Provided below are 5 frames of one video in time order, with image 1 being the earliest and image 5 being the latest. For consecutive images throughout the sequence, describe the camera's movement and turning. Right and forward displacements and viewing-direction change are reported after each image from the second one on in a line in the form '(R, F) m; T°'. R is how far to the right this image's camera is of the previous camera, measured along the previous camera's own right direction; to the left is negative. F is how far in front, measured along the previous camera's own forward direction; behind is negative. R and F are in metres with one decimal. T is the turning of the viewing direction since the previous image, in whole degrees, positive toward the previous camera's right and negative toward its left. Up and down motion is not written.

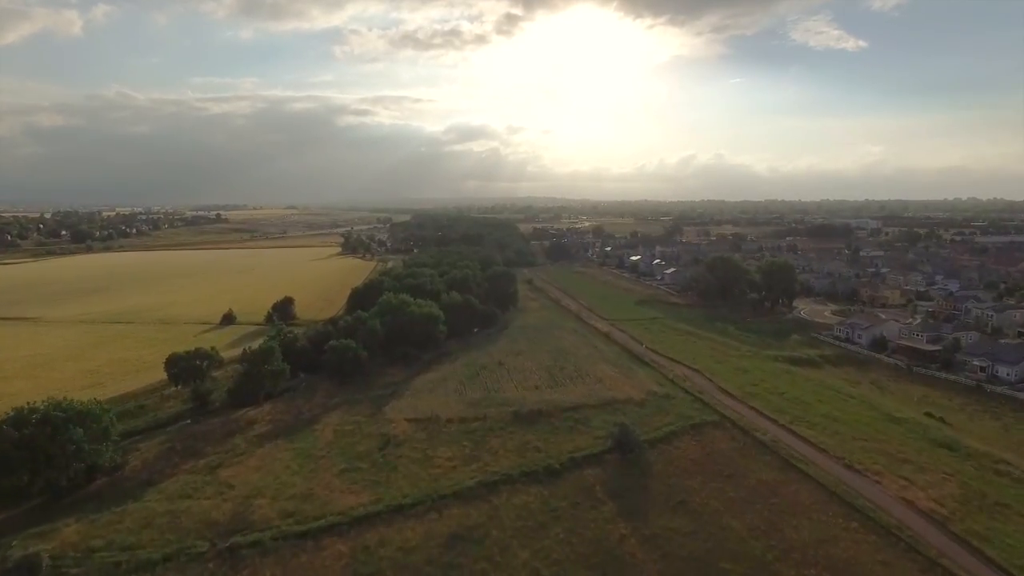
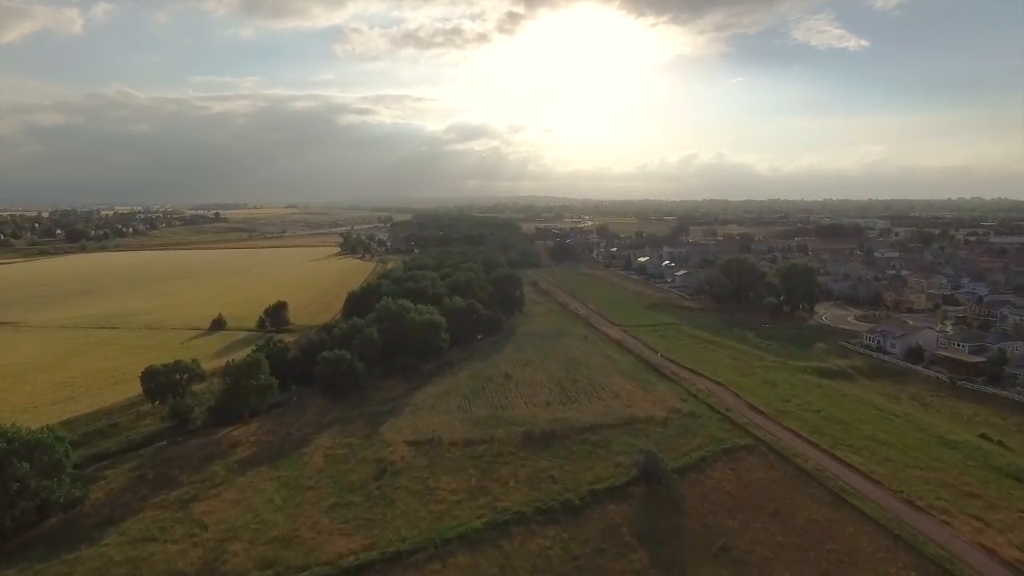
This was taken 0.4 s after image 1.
(-0.5, +3.1) m; 0°
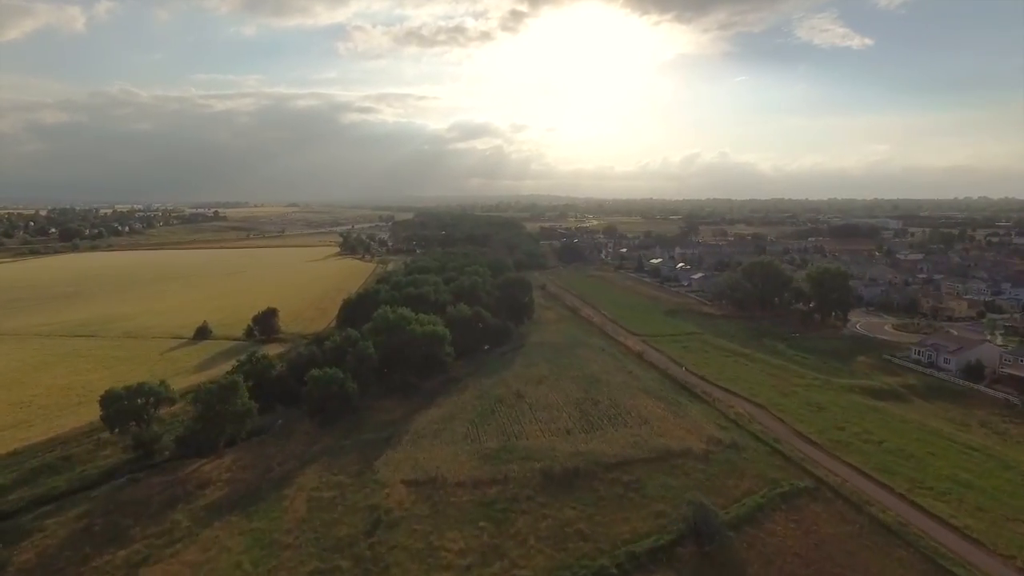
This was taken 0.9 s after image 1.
(-0.6, +4.2) m; 0°
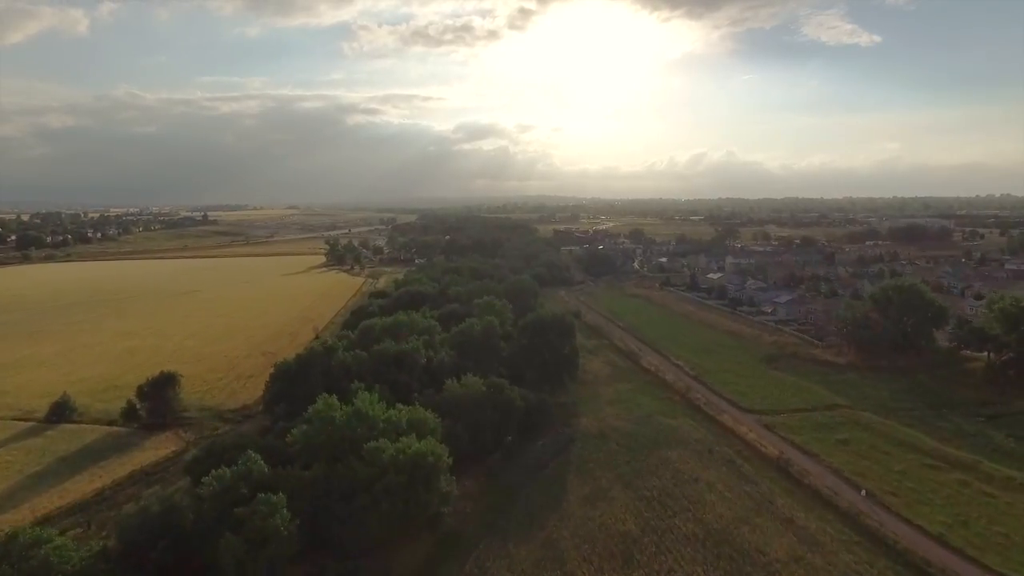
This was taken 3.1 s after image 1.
(-1.6, +18.5) m; -1°
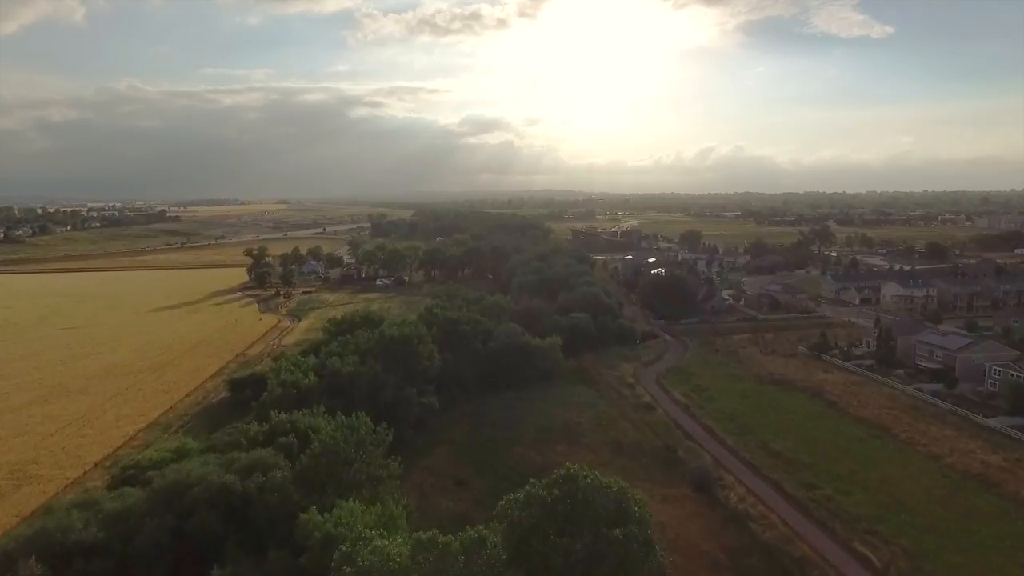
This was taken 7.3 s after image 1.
(-0.6, +35.7) m; -1°
